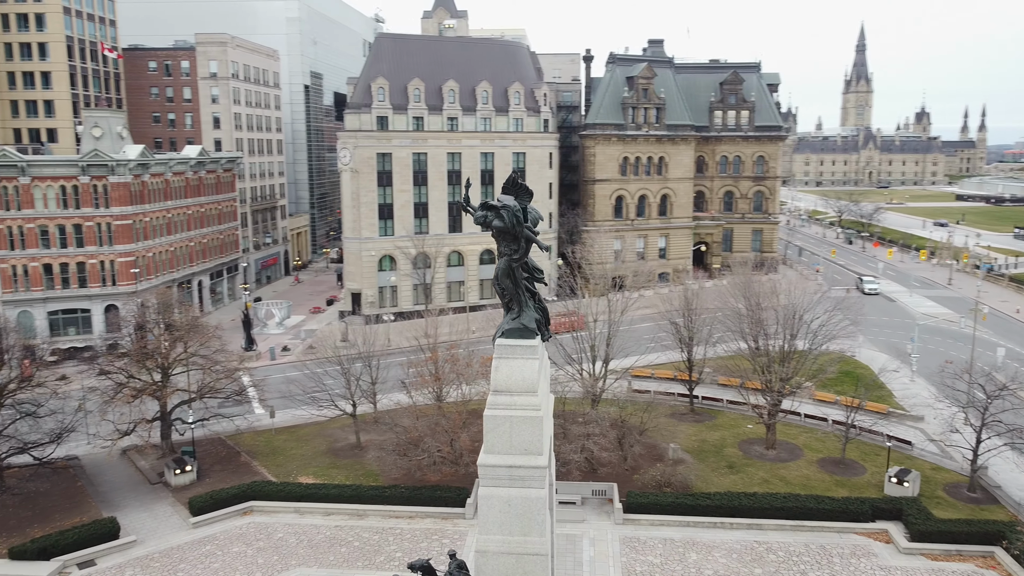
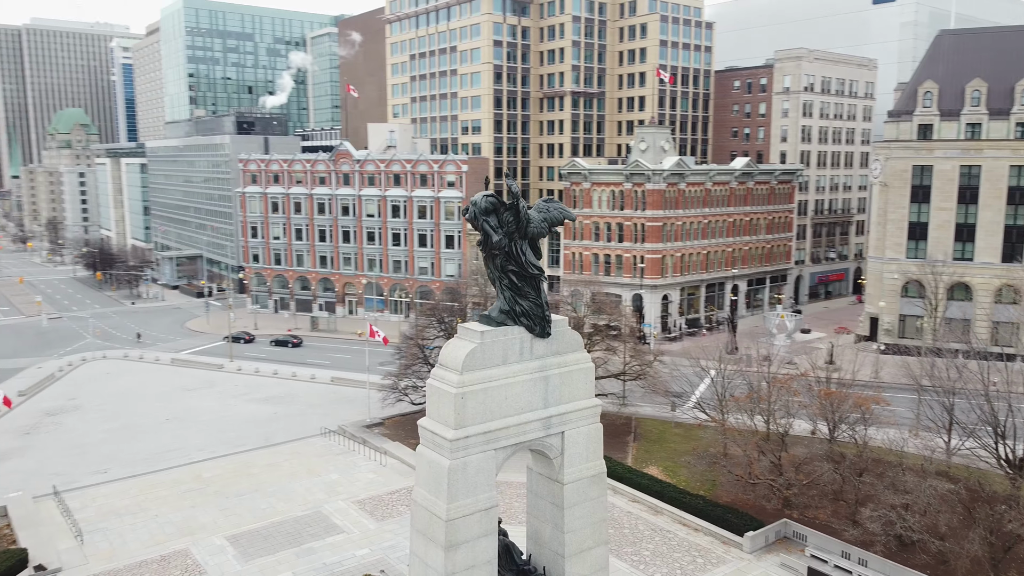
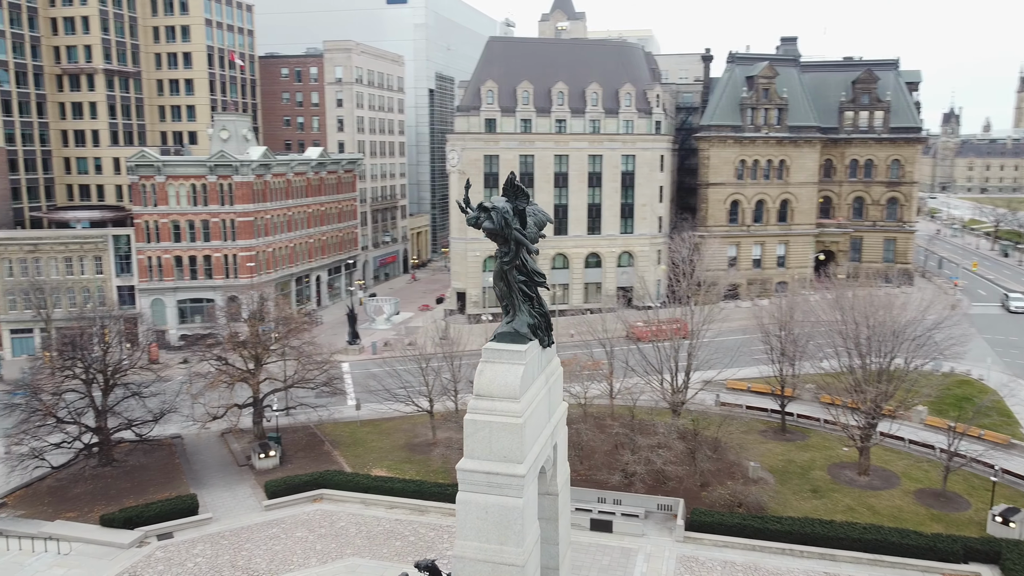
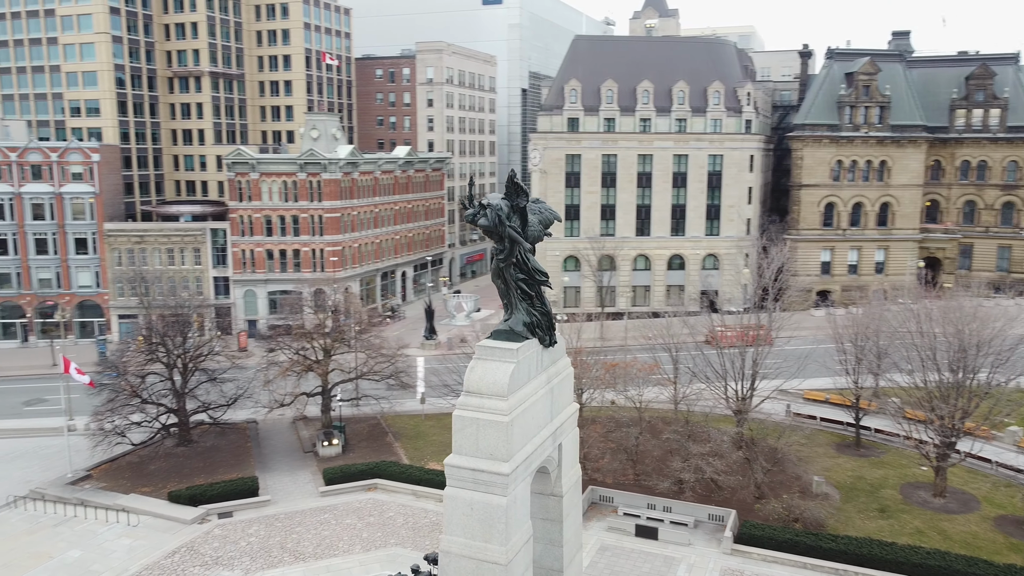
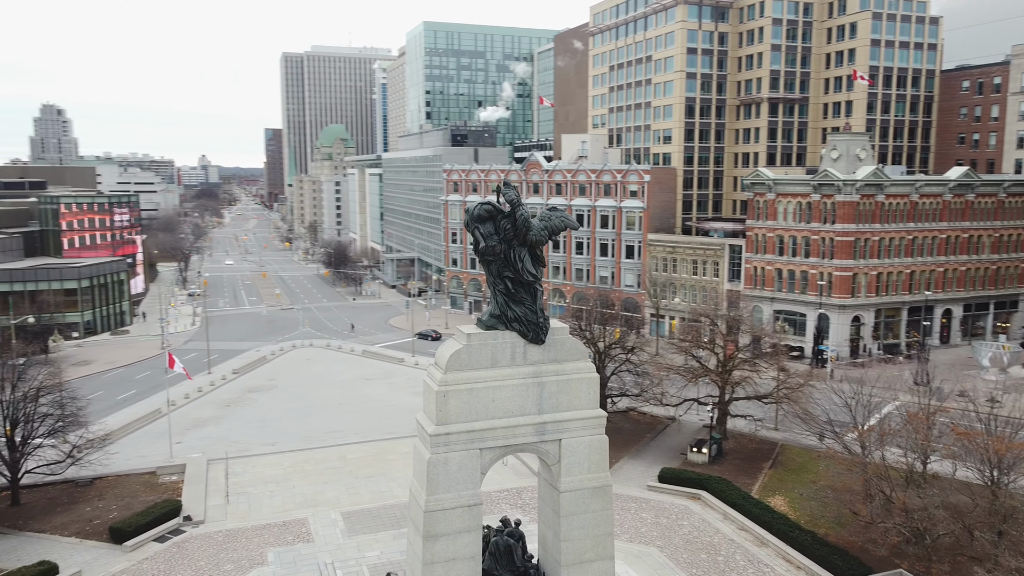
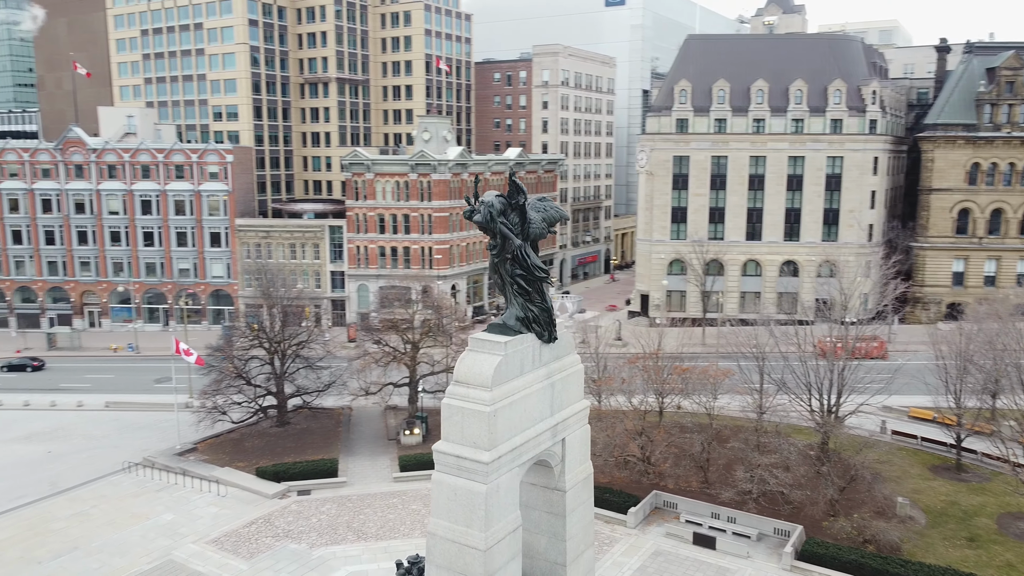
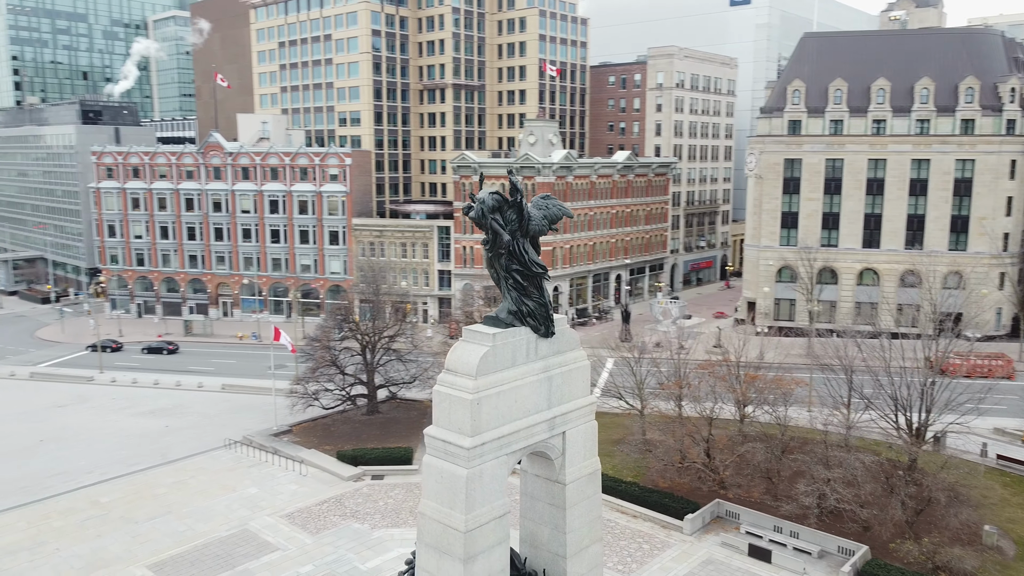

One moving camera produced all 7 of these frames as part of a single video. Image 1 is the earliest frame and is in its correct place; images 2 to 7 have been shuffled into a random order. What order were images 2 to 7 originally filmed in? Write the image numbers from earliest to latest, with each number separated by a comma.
3, 4, 6, 7, 2, 5
